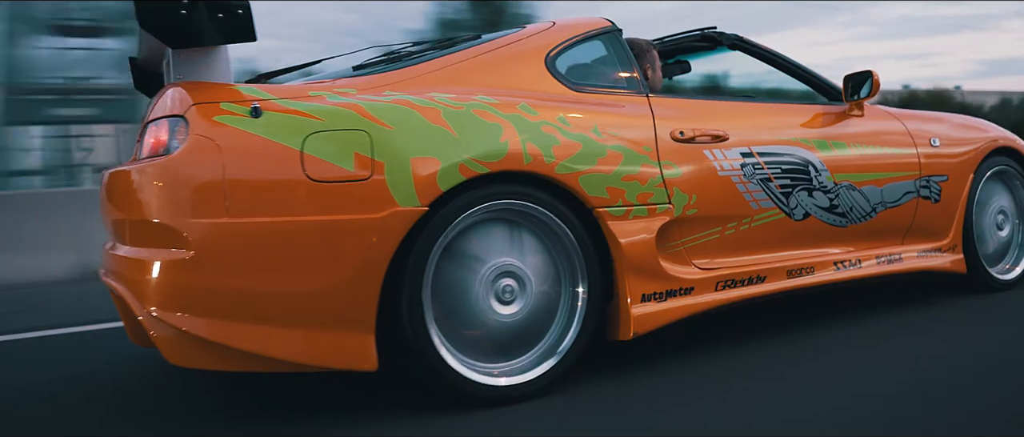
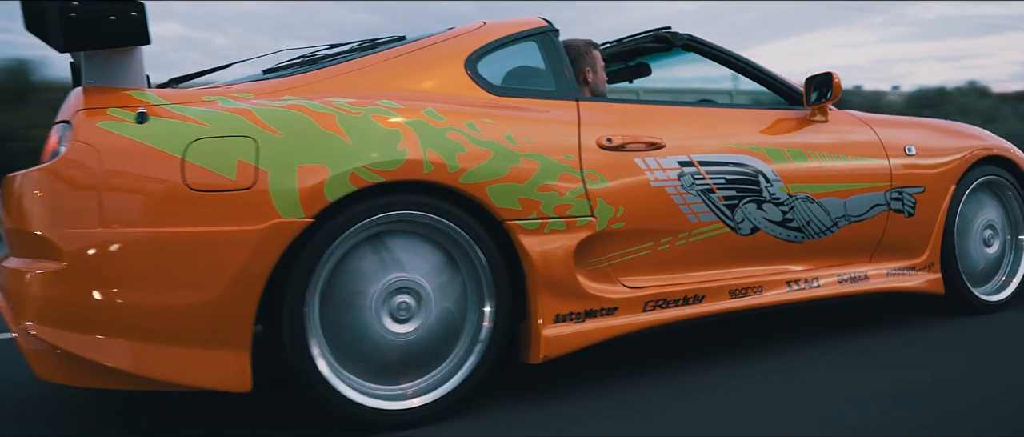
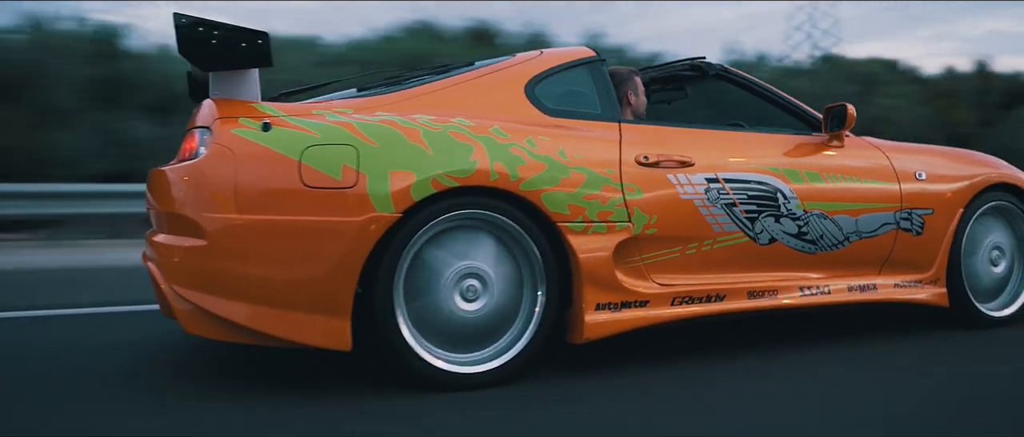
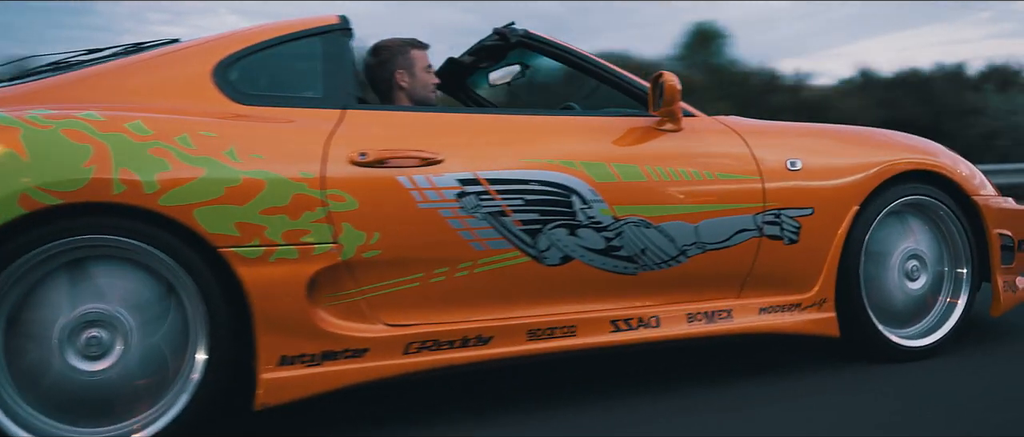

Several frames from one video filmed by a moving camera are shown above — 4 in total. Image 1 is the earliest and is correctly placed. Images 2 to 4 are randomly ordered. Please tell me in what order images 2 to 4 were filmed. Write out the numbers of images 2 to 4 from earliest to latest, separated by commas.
2, 4, 3
